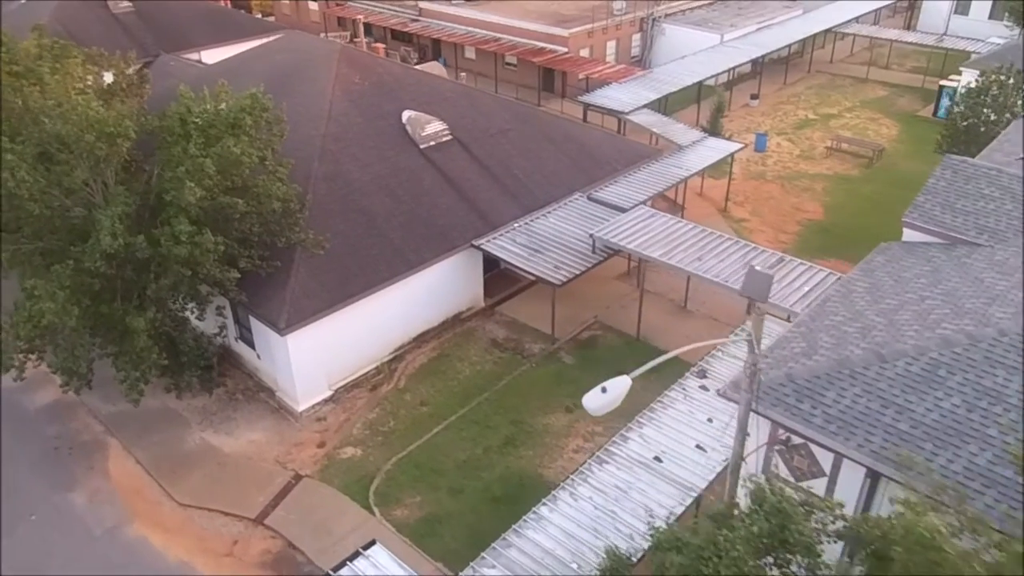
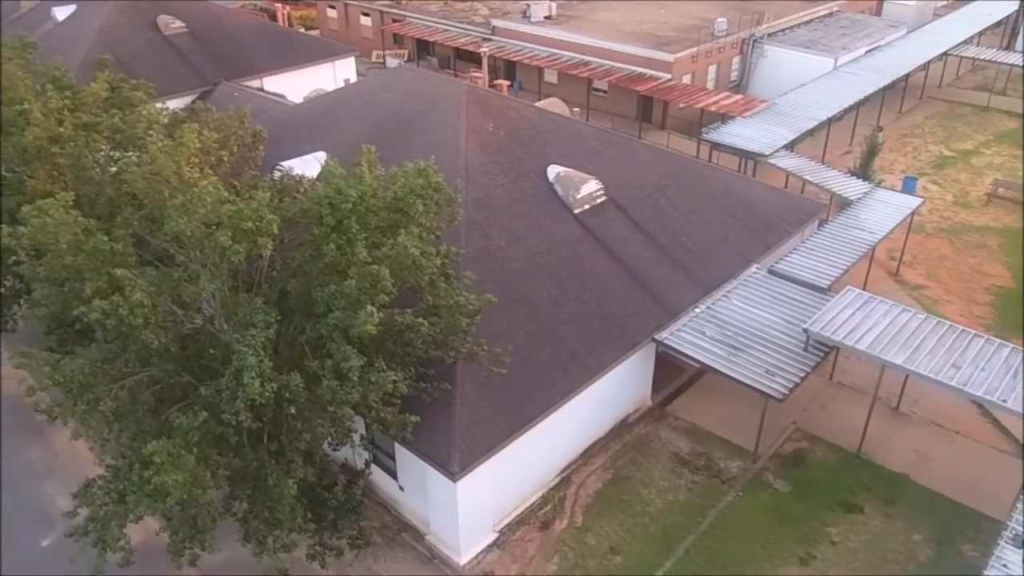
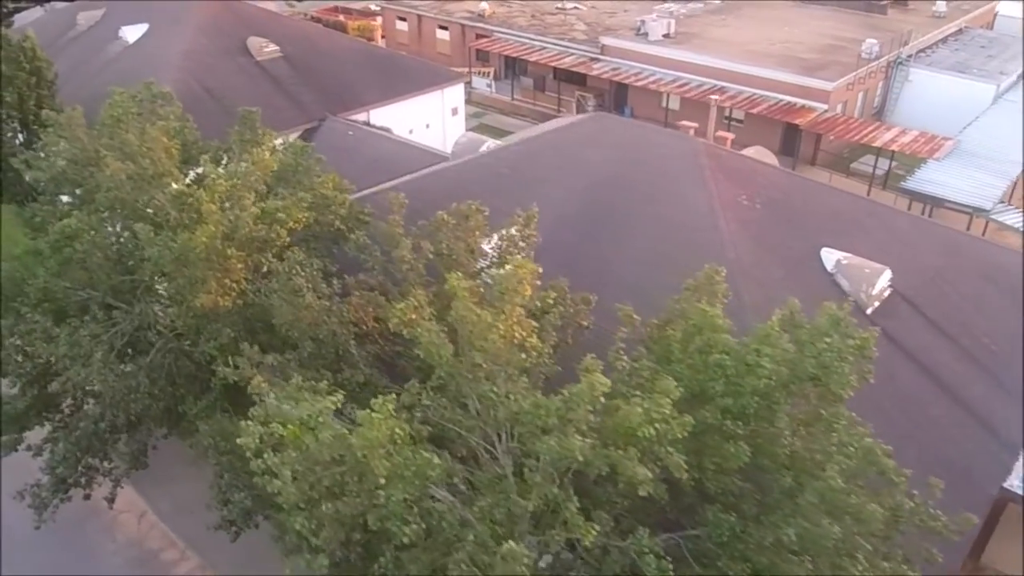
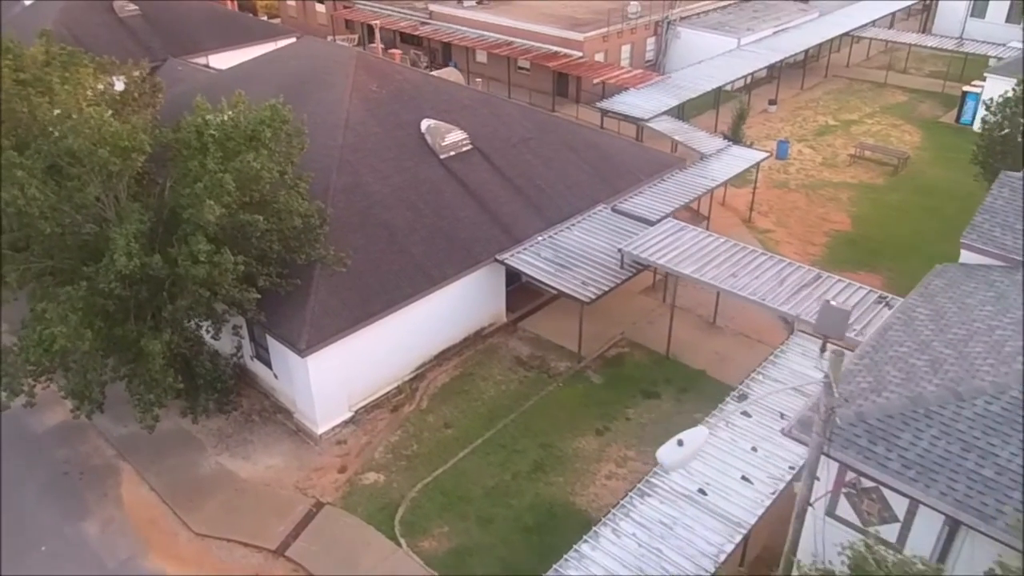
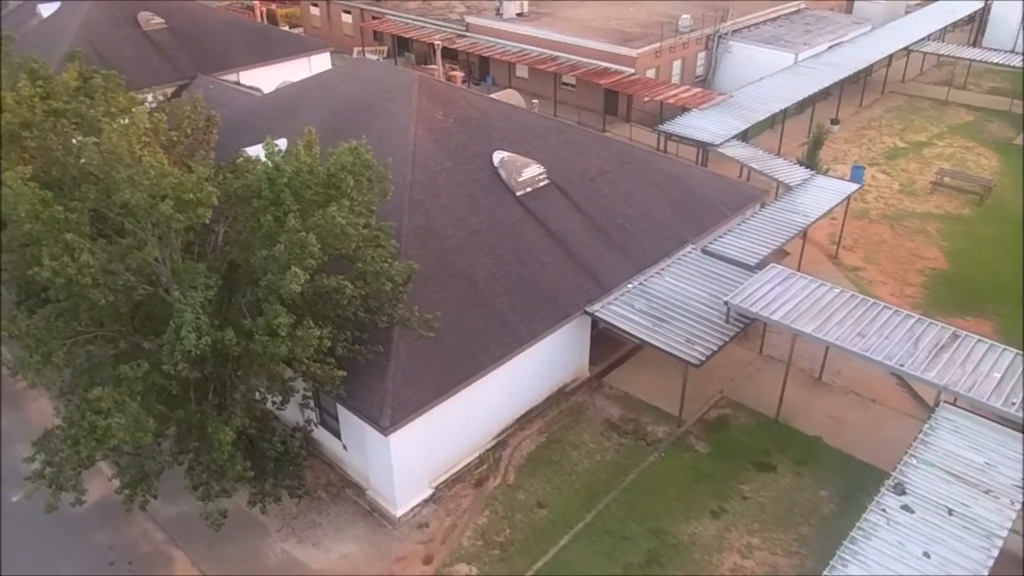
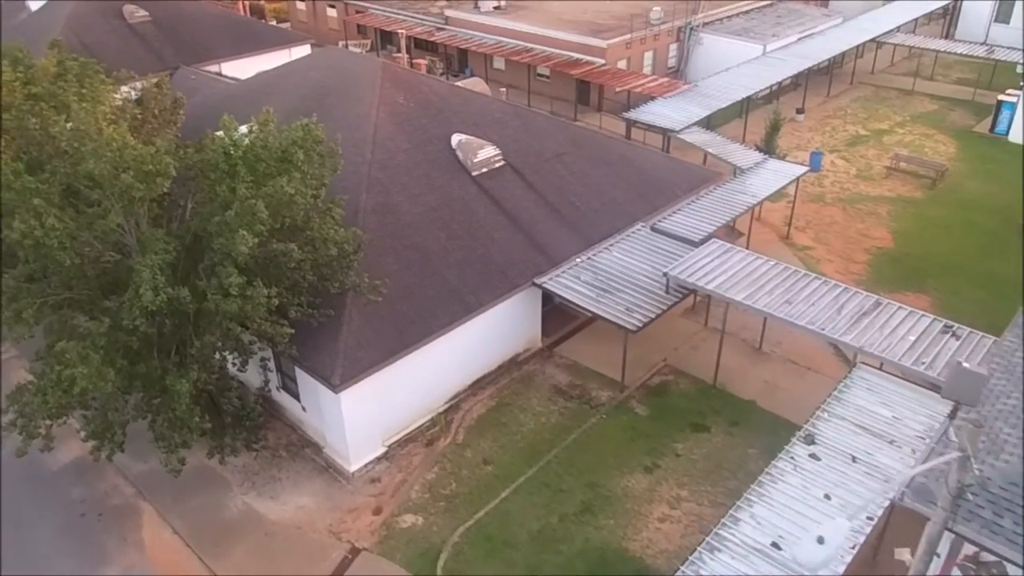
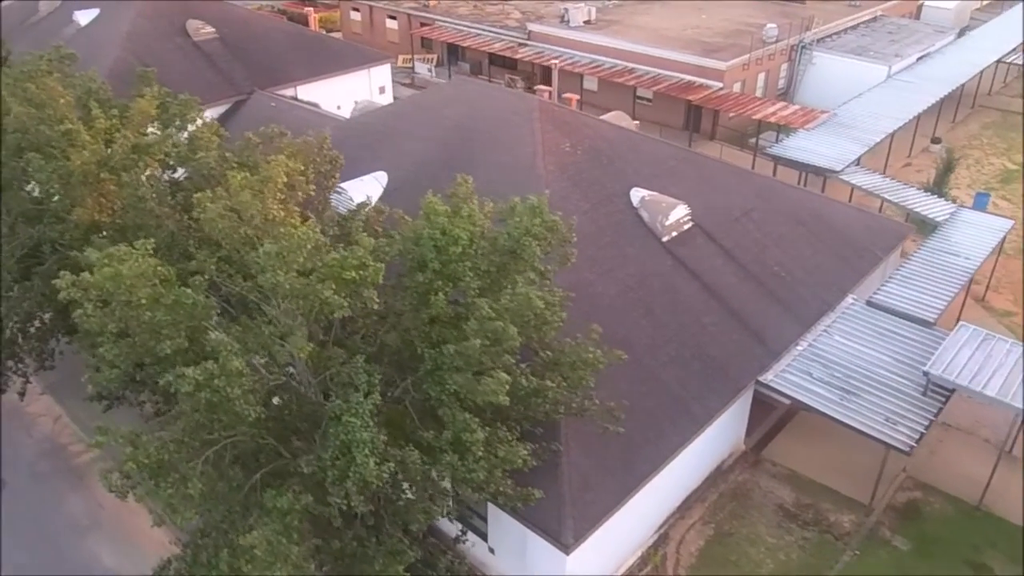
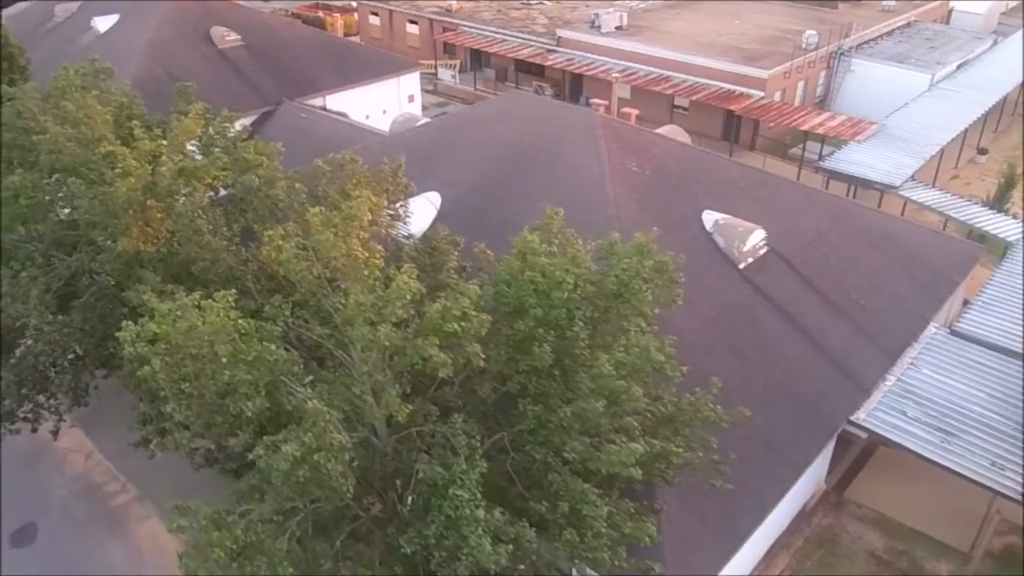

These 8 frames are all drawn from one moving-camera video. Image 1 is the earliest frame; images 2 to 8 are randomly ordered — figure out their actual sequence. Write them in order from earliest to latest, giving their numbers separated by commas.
4, 6, 5, 2, 7, 8, 3
